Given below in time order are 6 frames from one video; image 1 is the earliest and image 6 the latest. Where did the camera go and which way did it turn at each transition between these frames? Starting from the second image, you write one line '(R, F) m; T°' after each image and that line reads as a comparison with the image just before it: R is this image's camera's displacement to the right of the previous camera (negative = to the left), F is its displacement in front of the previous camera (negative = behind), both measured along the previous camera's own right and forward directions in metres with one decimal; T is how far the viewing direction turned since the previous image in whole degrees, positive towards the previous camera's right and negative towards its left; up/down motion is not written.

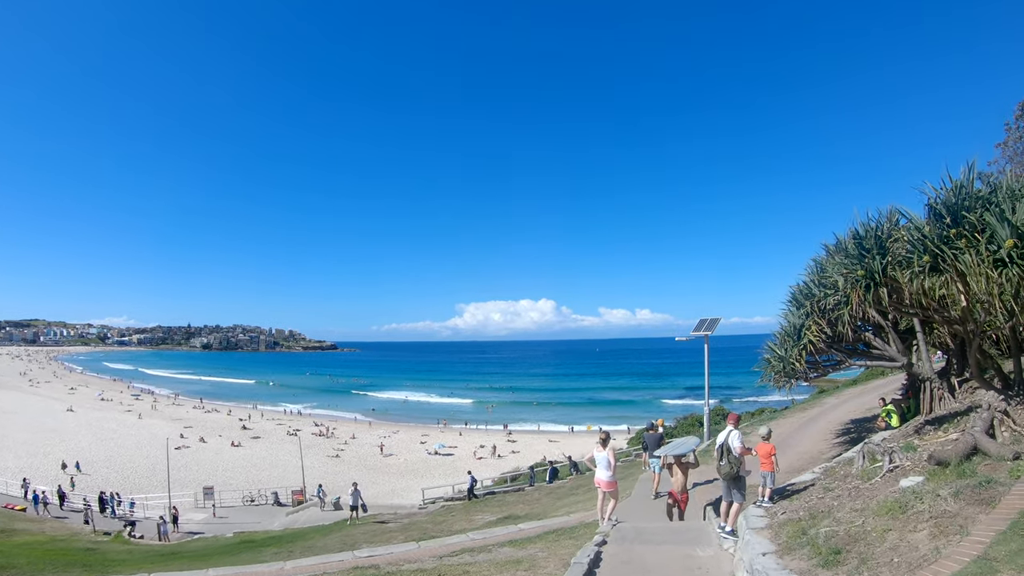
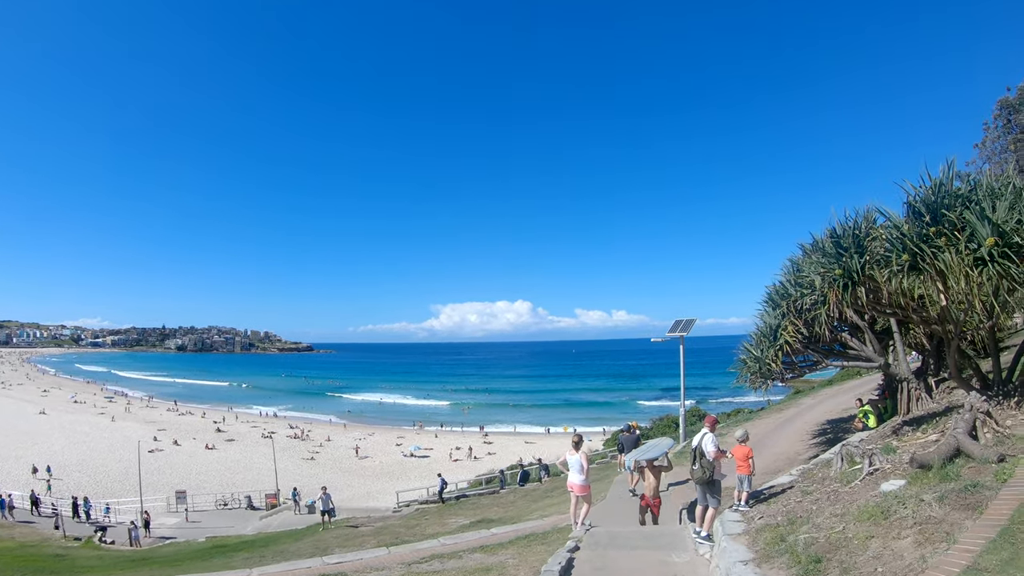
(+0.2, +0.4) m; +2°
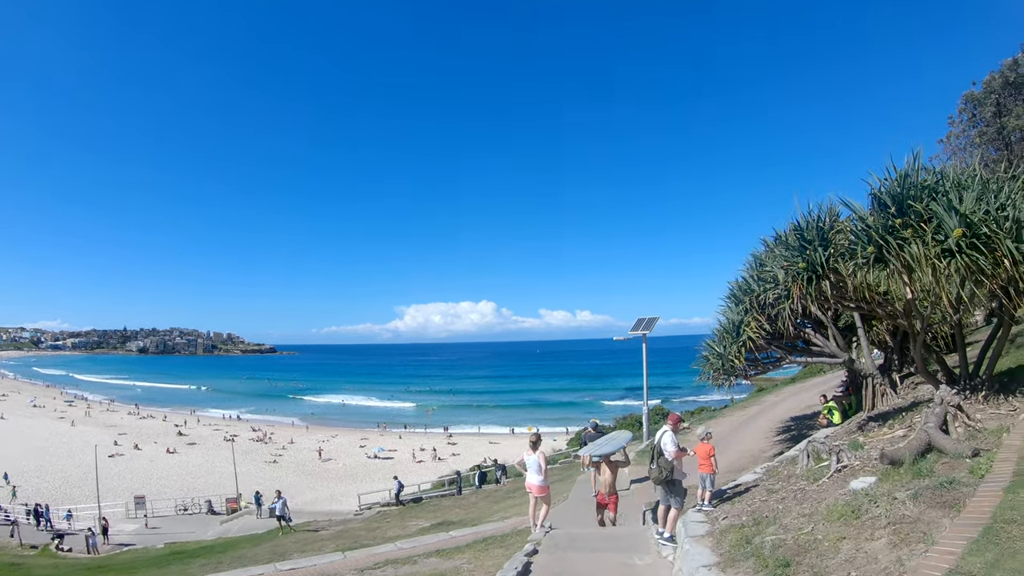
(+0.2, +0.5) m; +3°
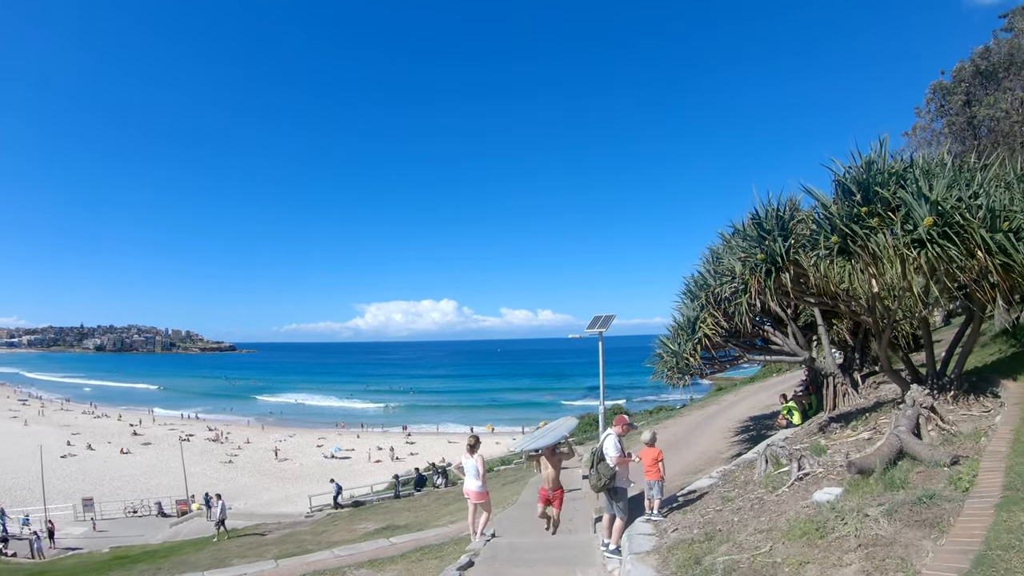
(+0.4, +0.8) m; +3°
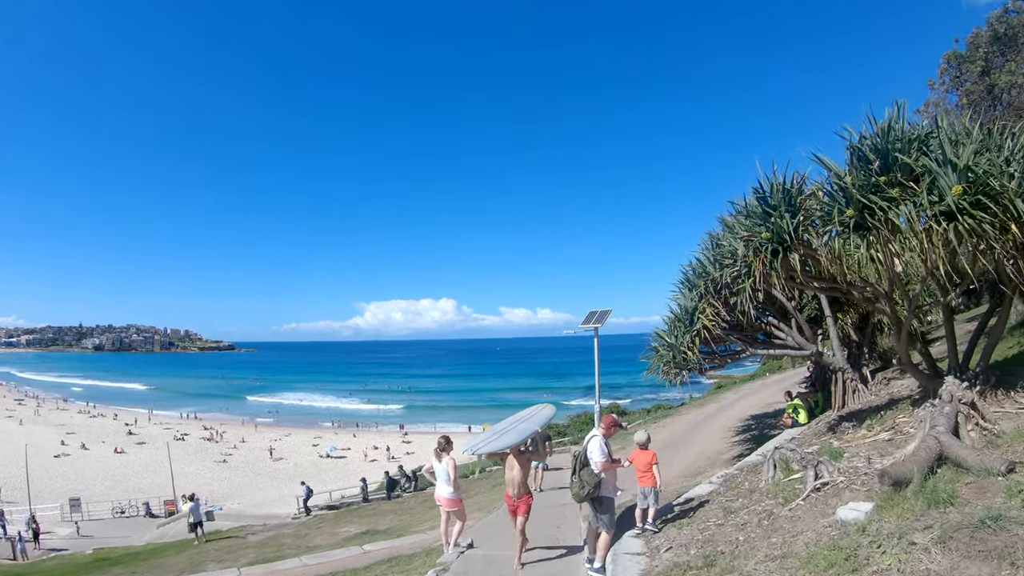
(+0.3, +0.9) m; 0°
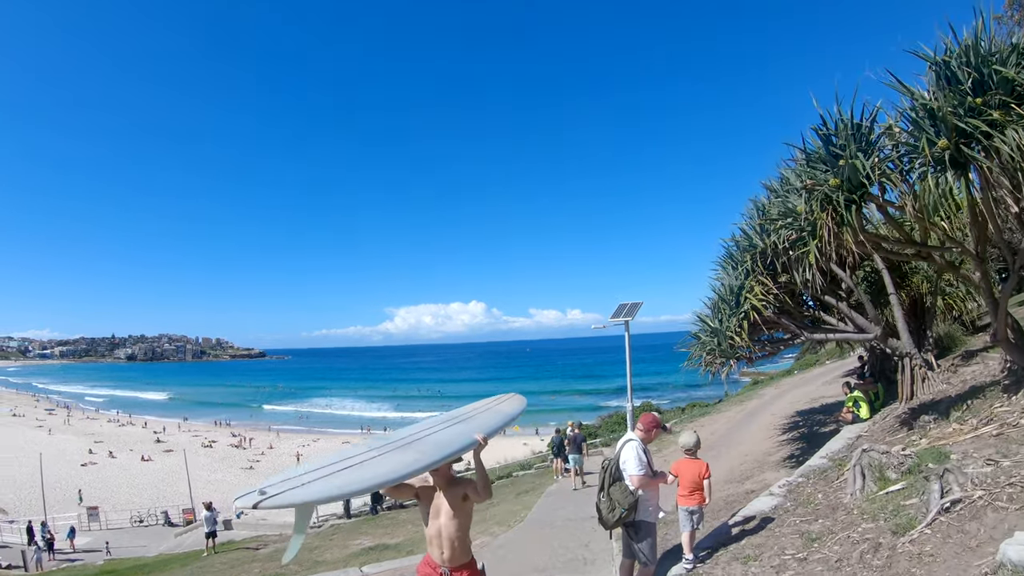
(+0.1, +1.2) m; -2°
